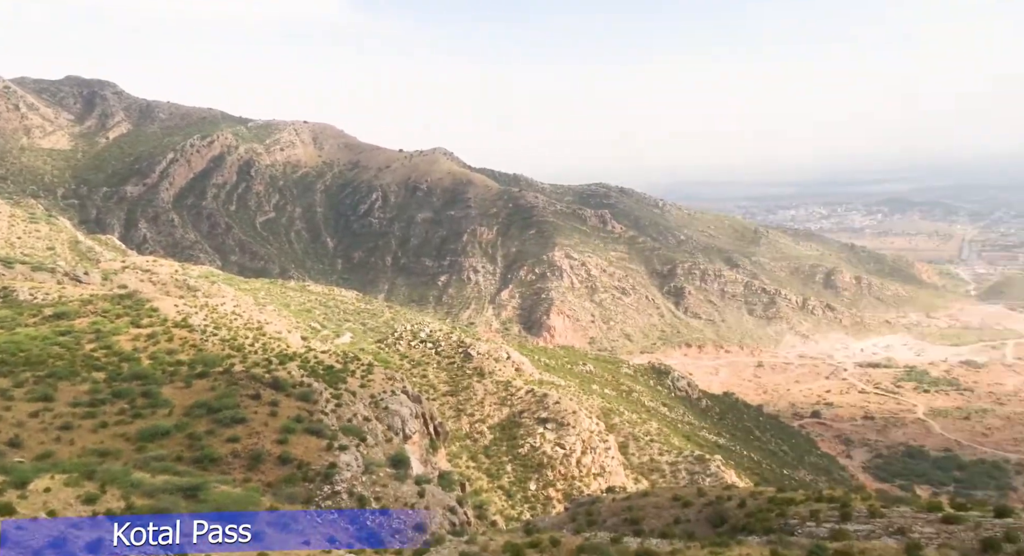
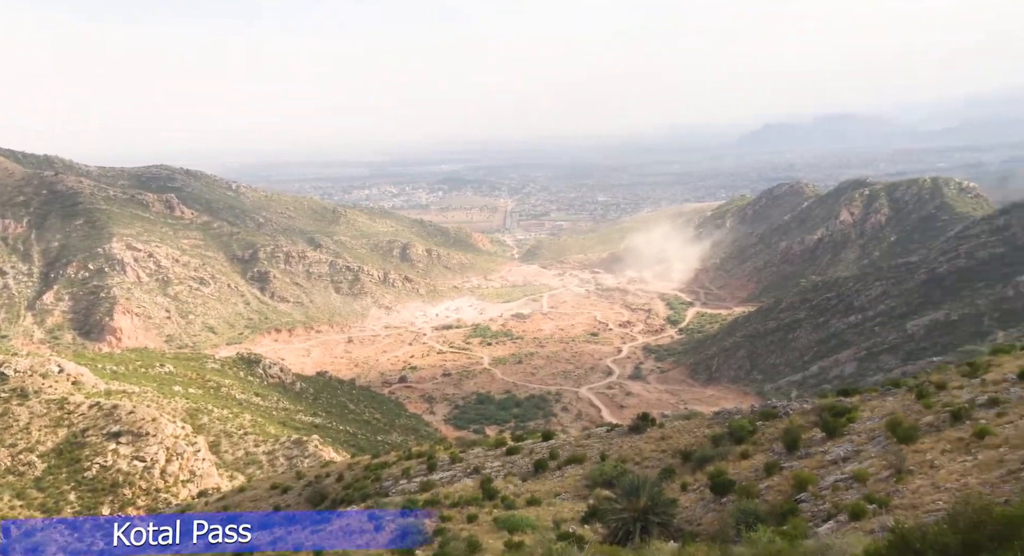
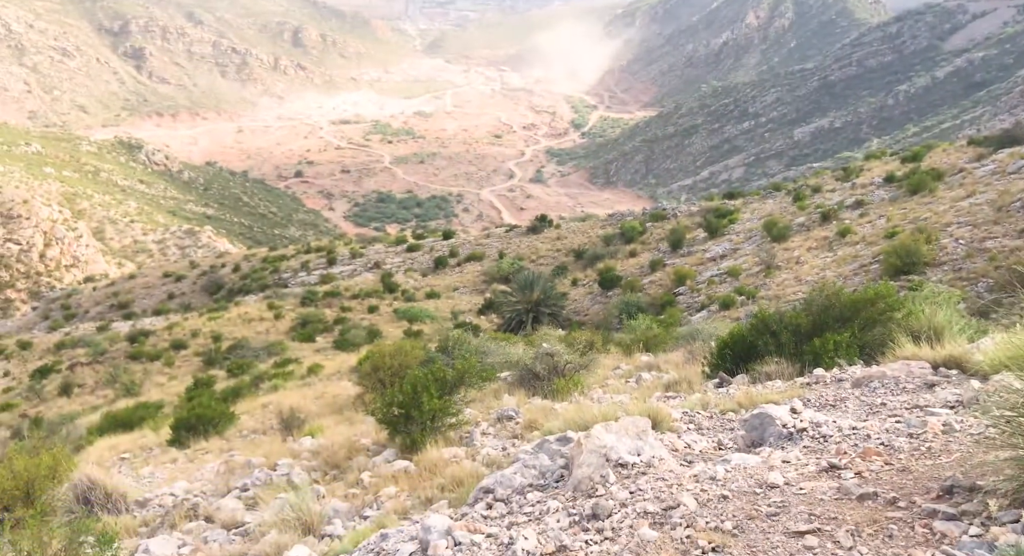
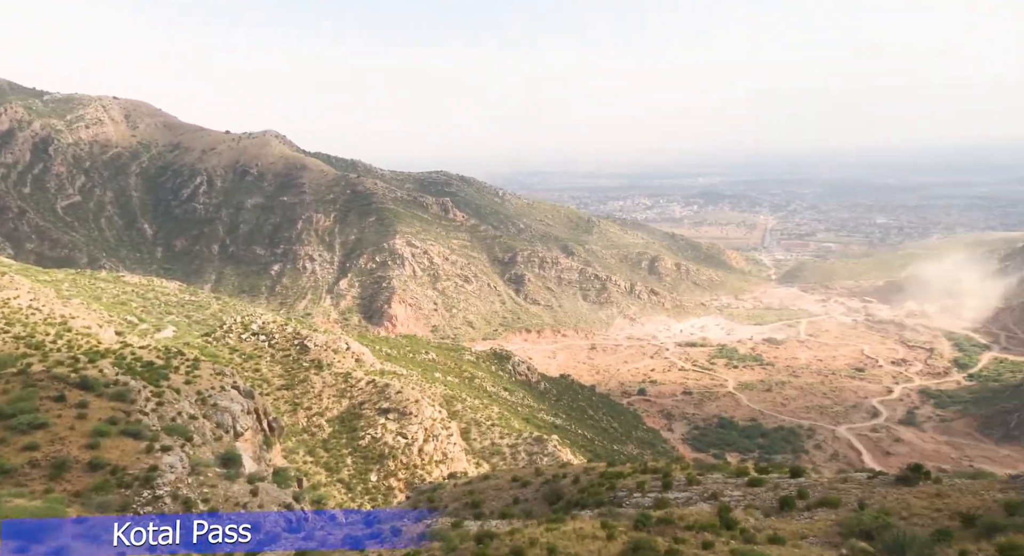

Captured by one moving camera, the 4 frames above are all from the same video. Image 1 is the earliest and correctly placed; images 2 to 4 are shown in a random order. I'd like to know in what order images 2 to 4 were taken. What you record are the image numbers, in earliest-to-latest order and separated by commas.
4, 2, 3
